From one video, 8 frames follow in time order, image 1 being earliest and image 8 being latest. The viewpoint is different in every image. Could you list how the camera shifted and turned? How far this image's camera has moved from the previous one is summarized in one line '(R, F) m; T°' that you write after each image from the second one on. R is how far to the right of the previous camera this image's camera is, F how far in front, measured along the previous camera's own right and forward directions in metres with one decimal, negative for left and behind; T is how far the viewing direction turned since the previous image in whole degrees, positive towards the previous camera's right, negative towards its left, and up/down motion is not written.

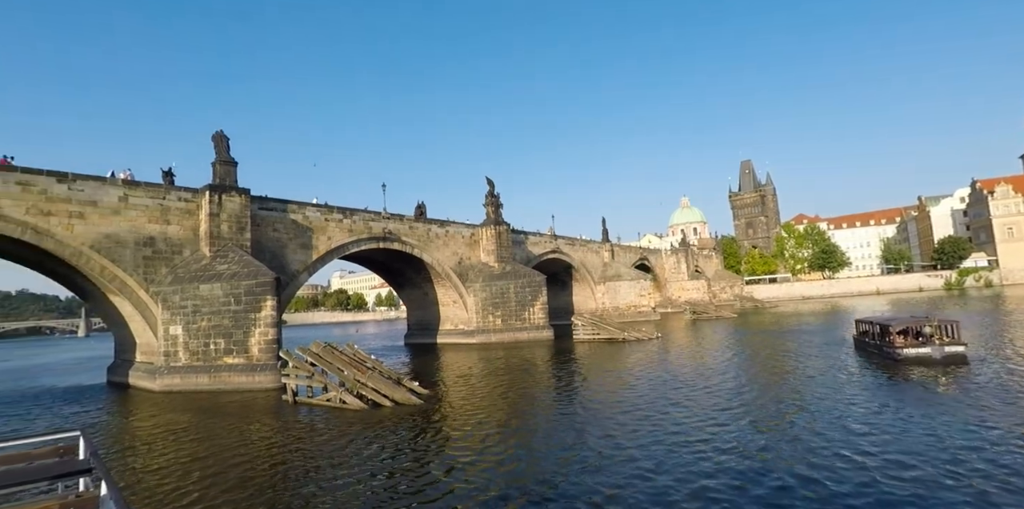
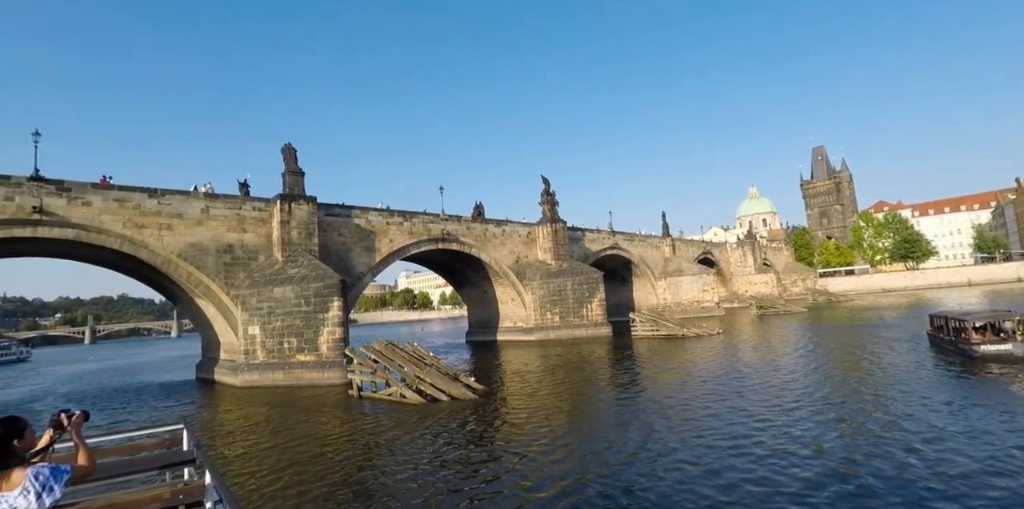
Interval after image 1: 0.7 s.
(+0.3, -0.1) m; -7°
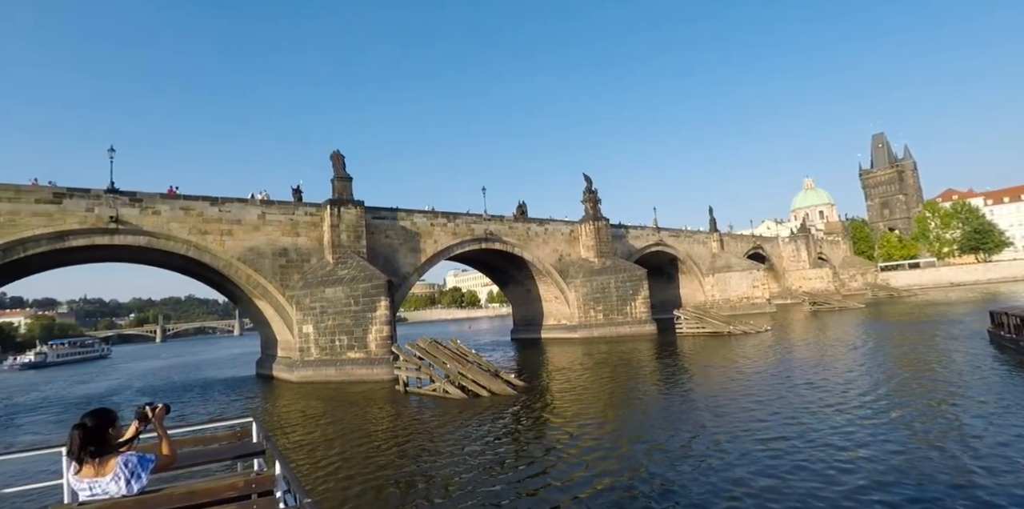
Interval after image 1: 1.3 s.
(+0.2, -0.2) m; -5°
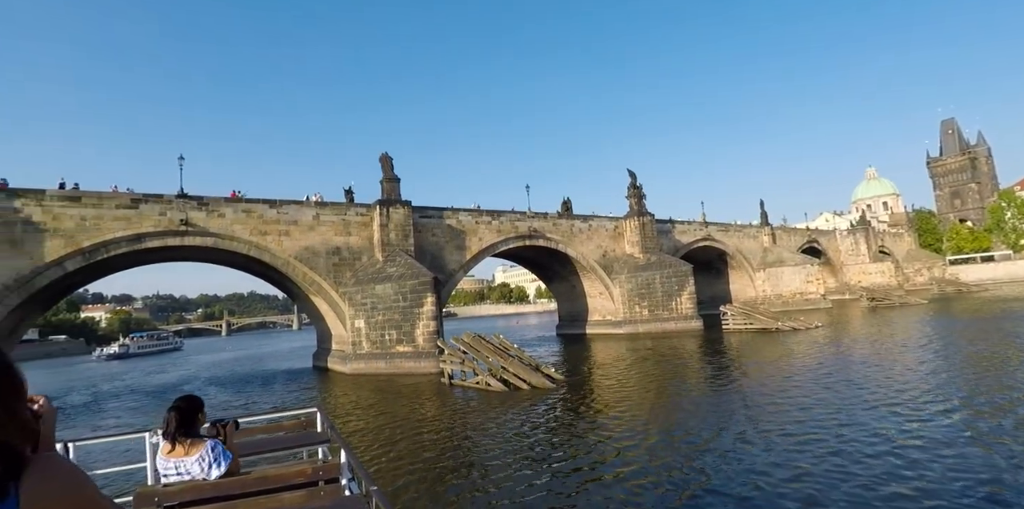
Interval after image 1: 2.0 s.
(+0.2, -0.3) m; -5°
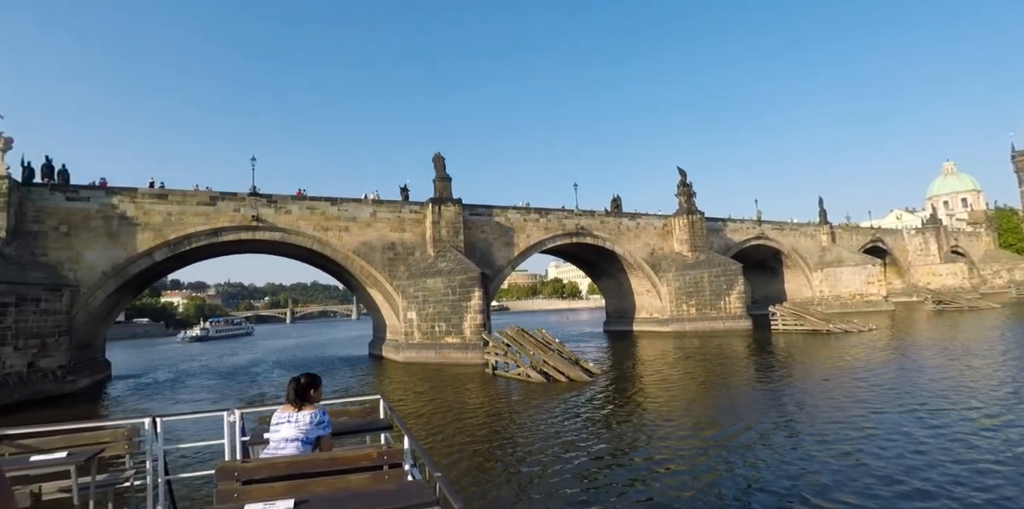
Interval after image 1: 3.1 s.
(+0.3, -0.6) m; -6°
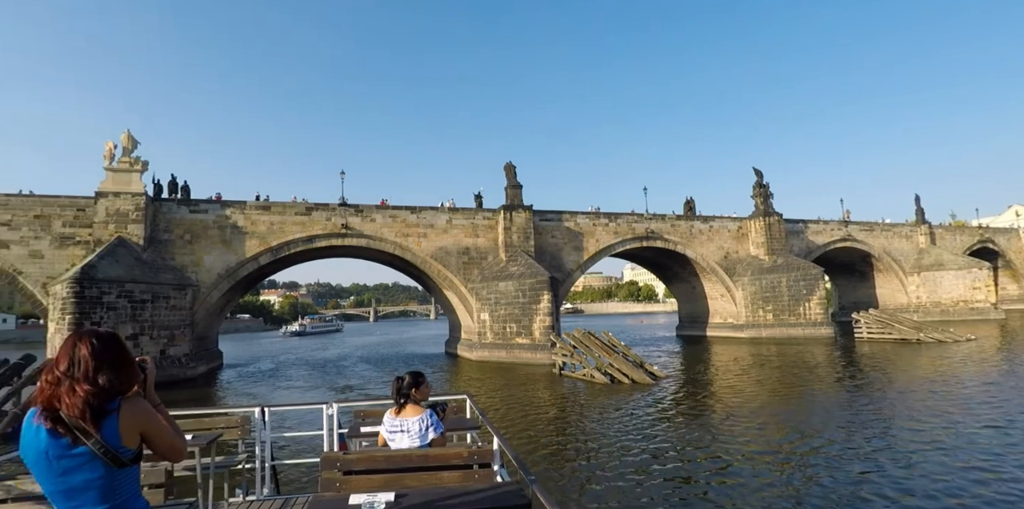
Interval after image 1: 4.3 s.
(+0.3, -0.7) m; -8°
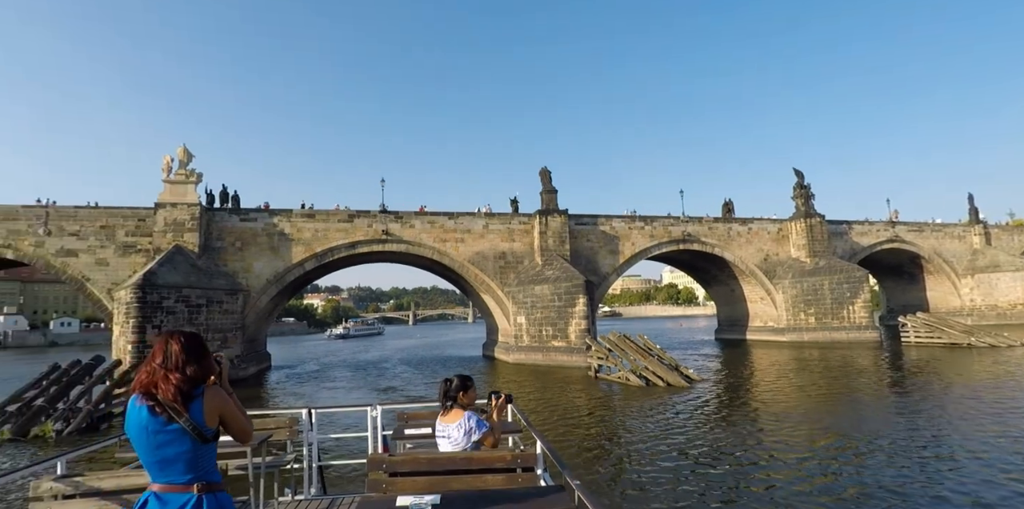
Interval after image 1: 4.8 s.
(0.0, -0.3) m; -4°
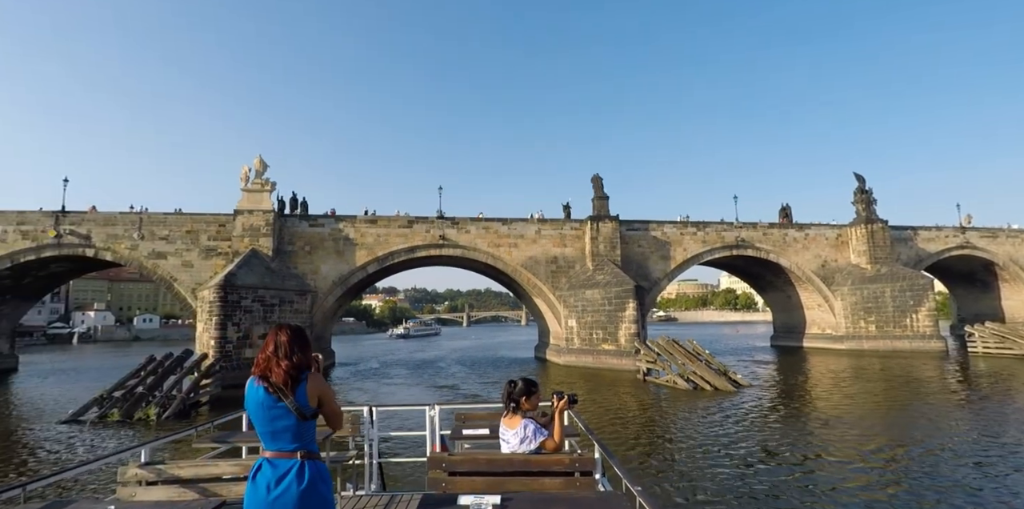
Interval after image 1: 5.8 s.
(0.0, -0.8) m; -6°
